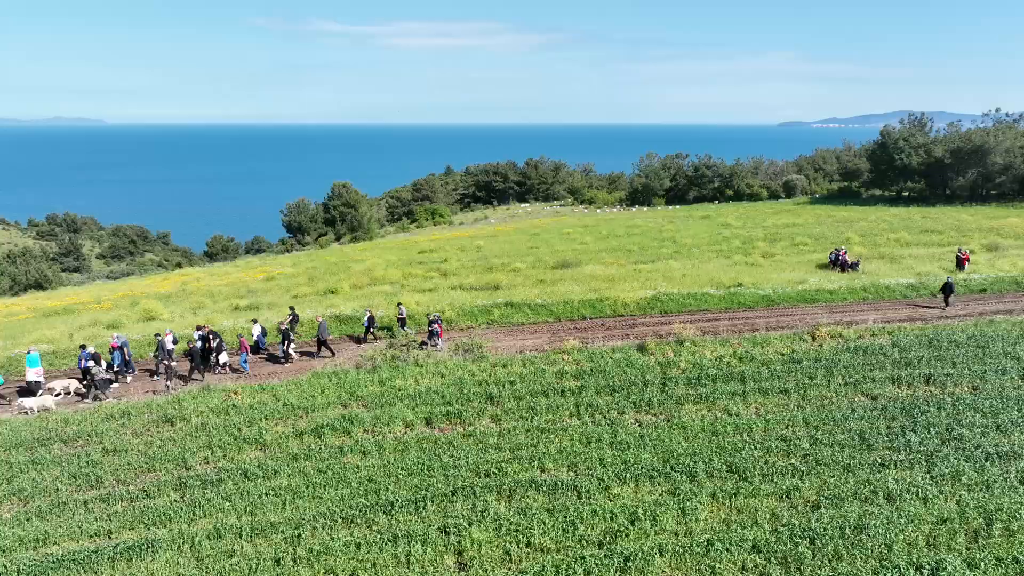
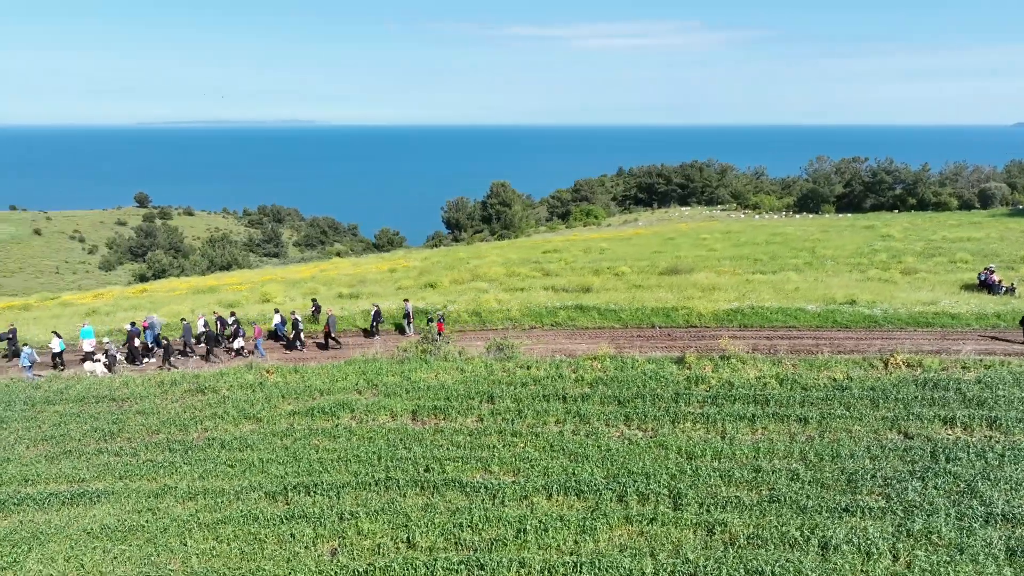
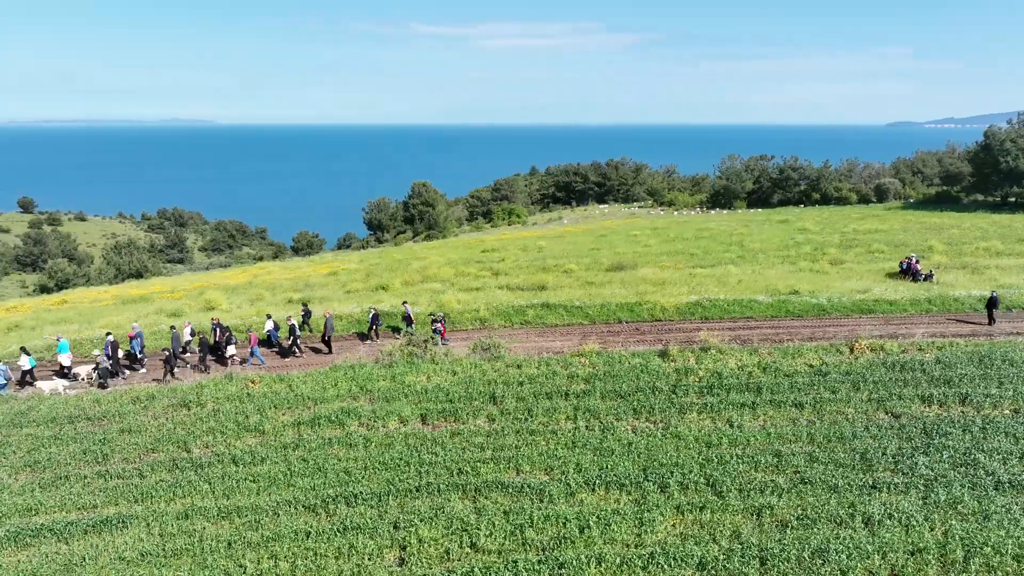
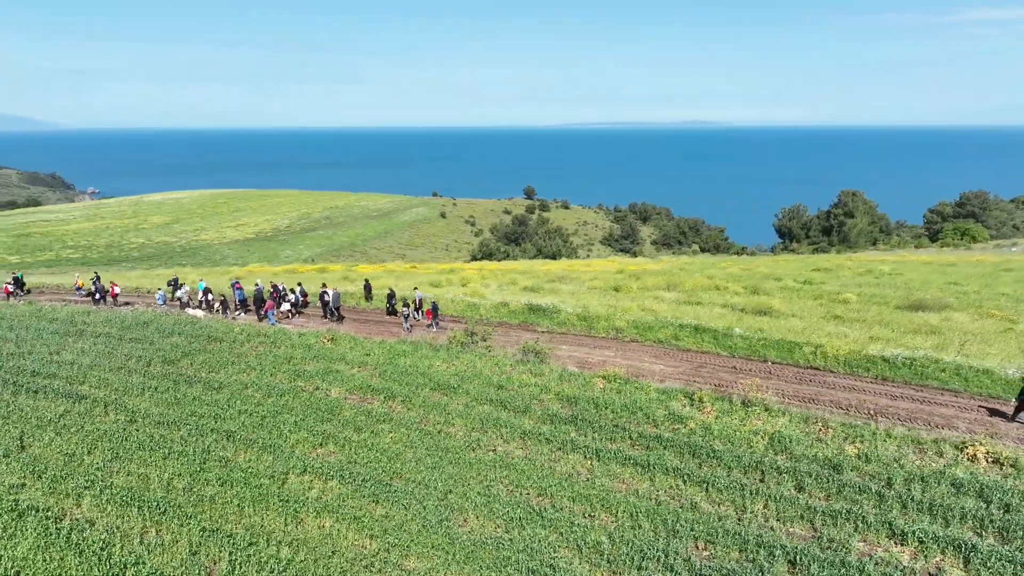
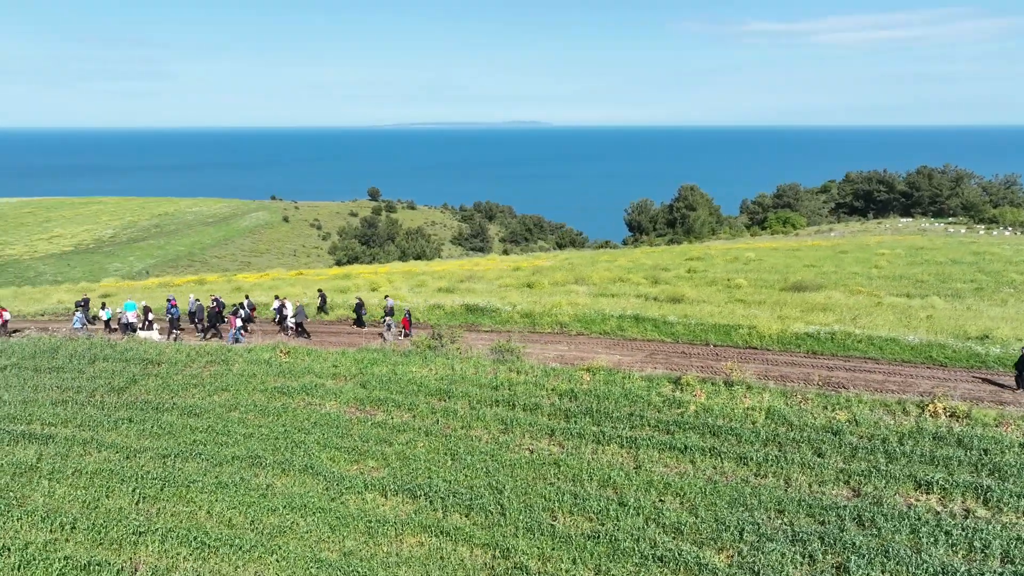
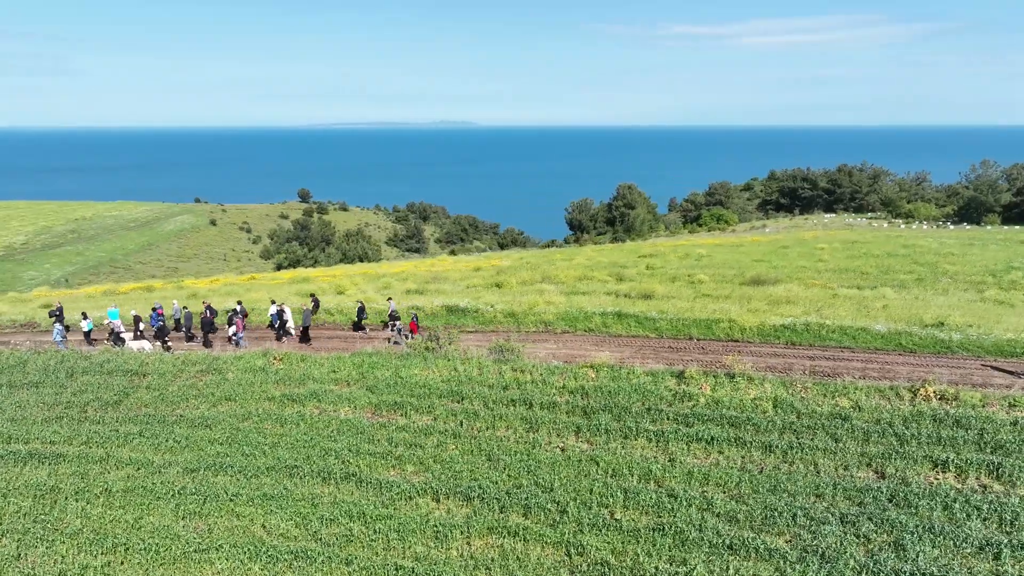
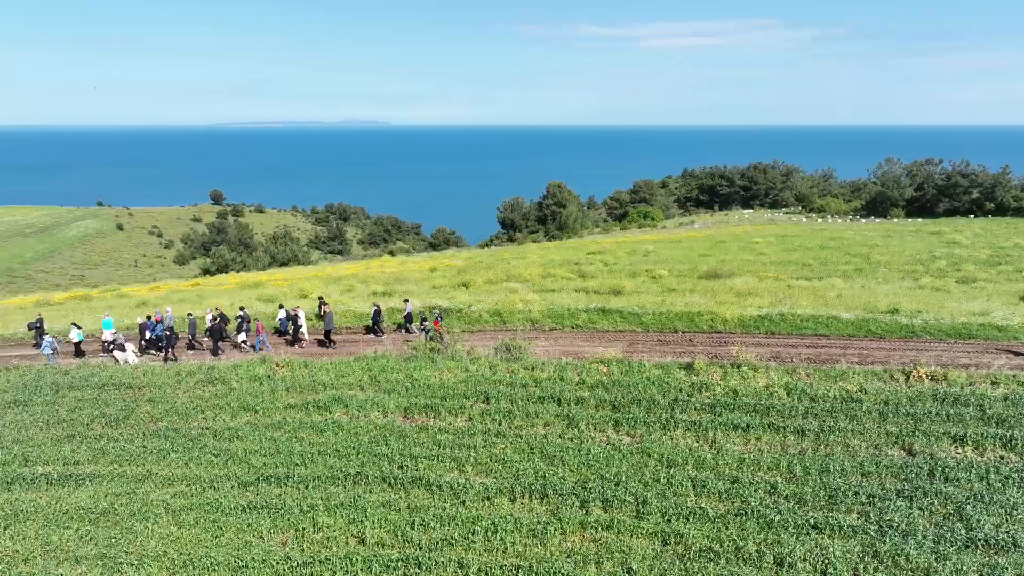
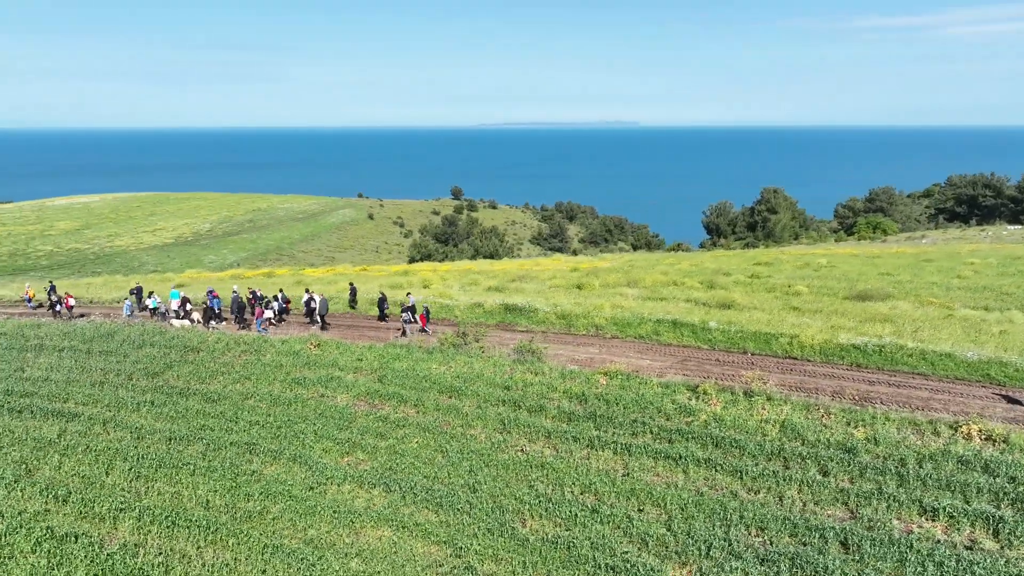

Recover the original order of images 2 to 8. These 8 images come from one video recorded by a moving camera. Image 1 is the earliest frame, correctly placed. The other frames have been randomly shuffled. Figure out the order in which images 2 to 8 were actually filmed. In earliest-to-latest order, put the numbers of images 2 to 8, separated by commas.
3, 2, 7, 6, 5, 8, 4
